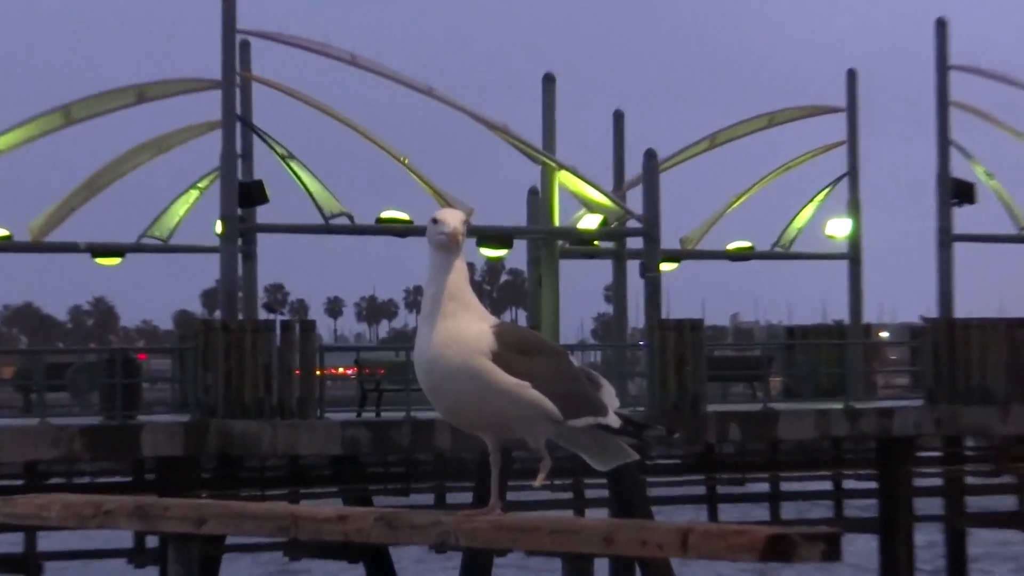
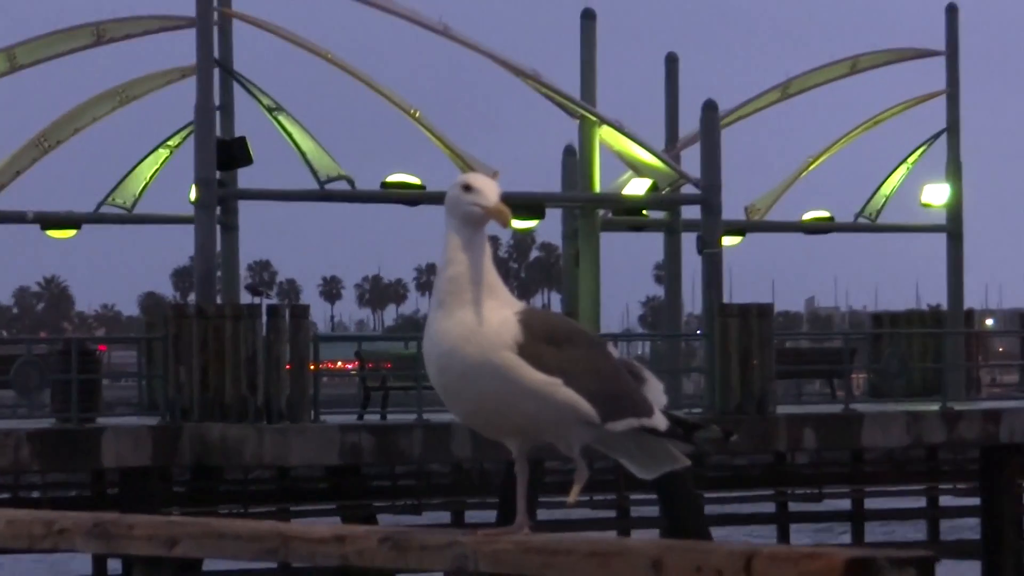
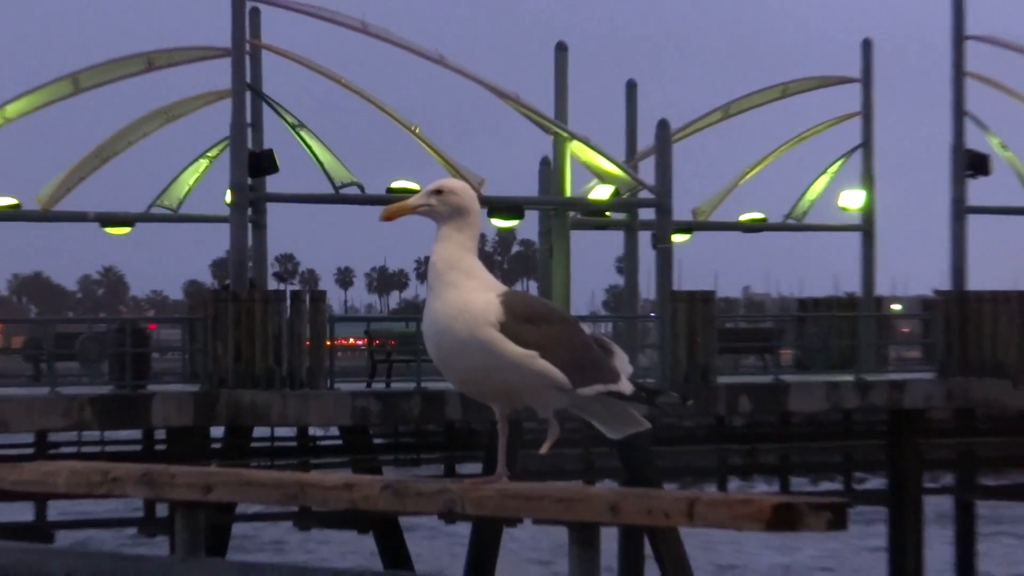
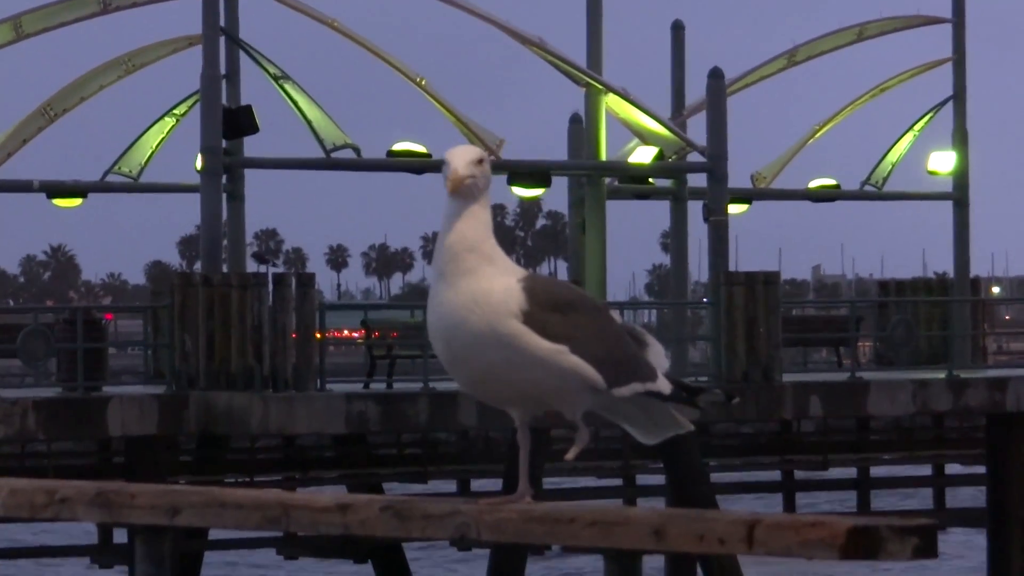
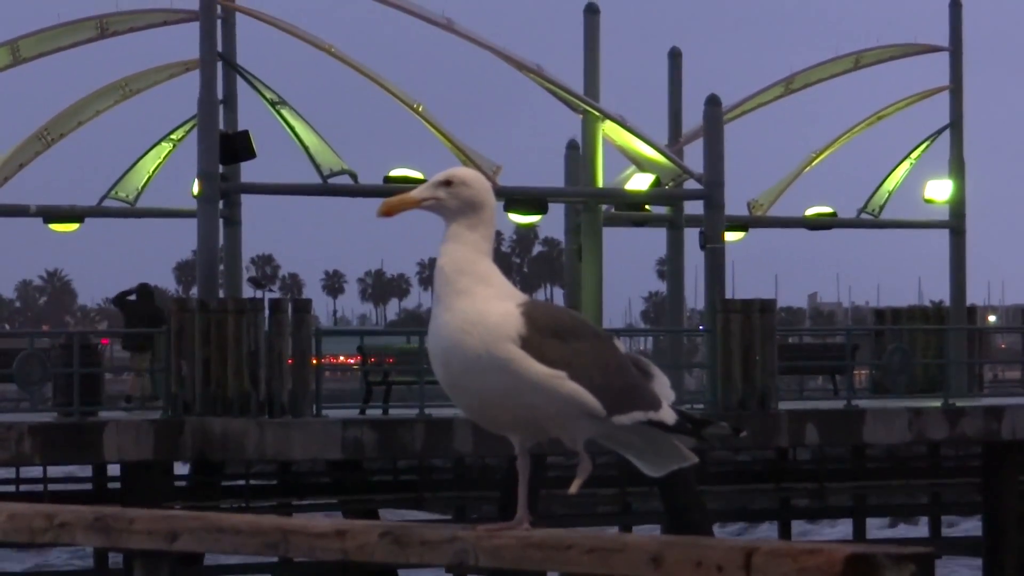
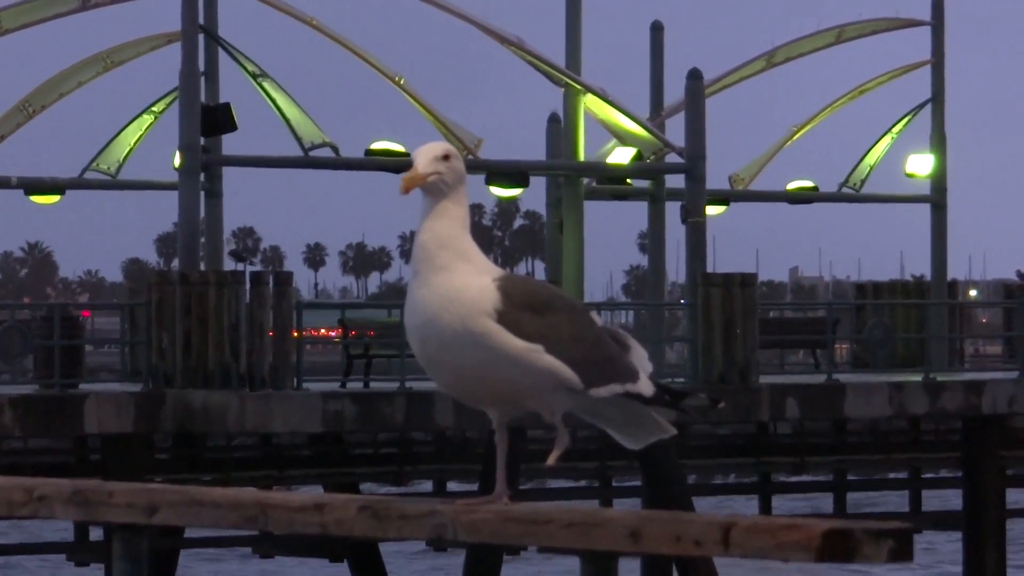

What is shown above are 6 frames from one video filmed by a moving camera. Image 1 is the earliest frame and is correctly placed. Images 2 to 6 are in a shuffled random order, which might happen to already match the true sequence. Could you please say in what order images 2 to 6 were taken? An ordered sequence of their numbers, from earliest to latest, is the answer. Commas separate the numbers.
2, 4, 6, 5, 3
